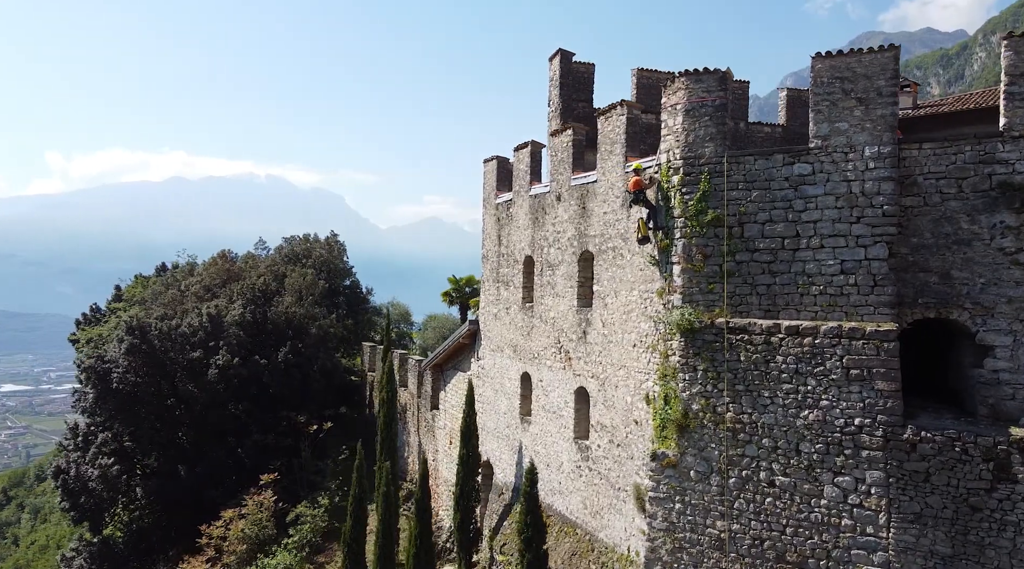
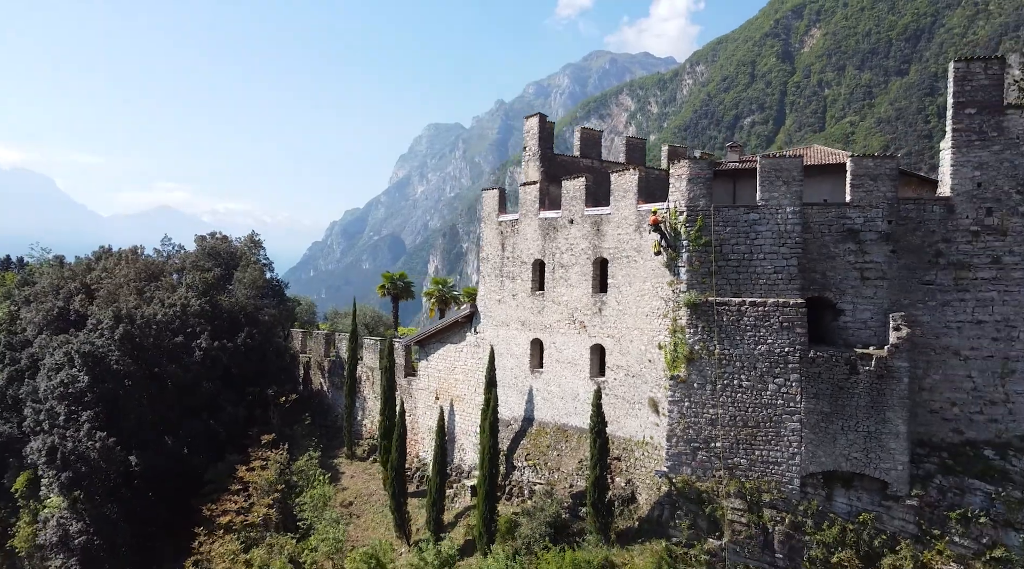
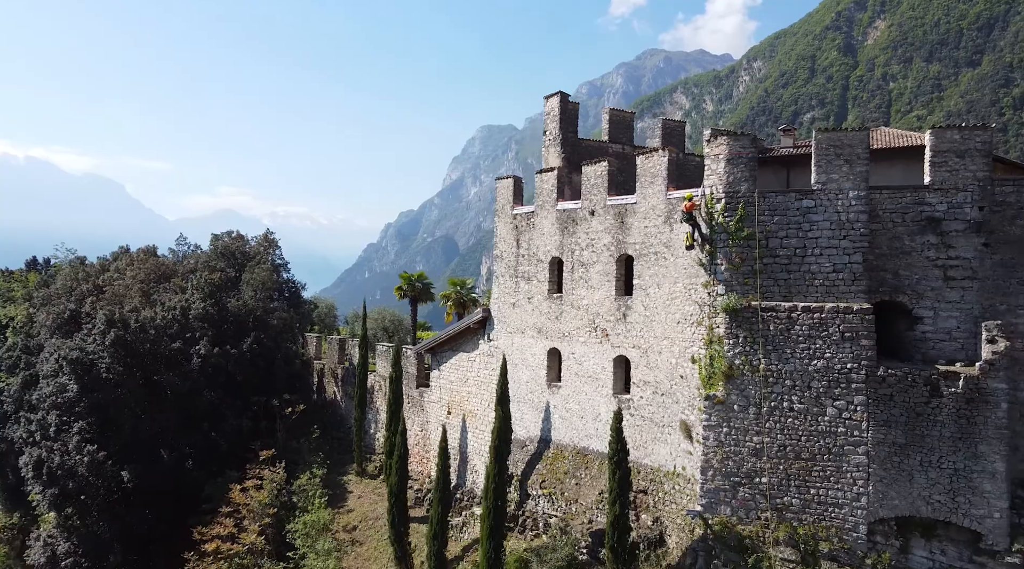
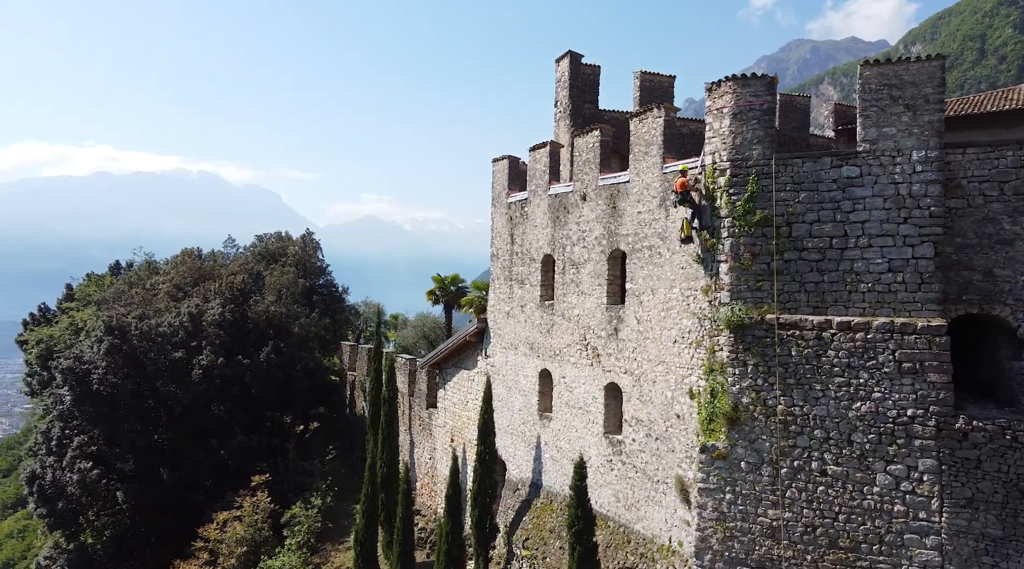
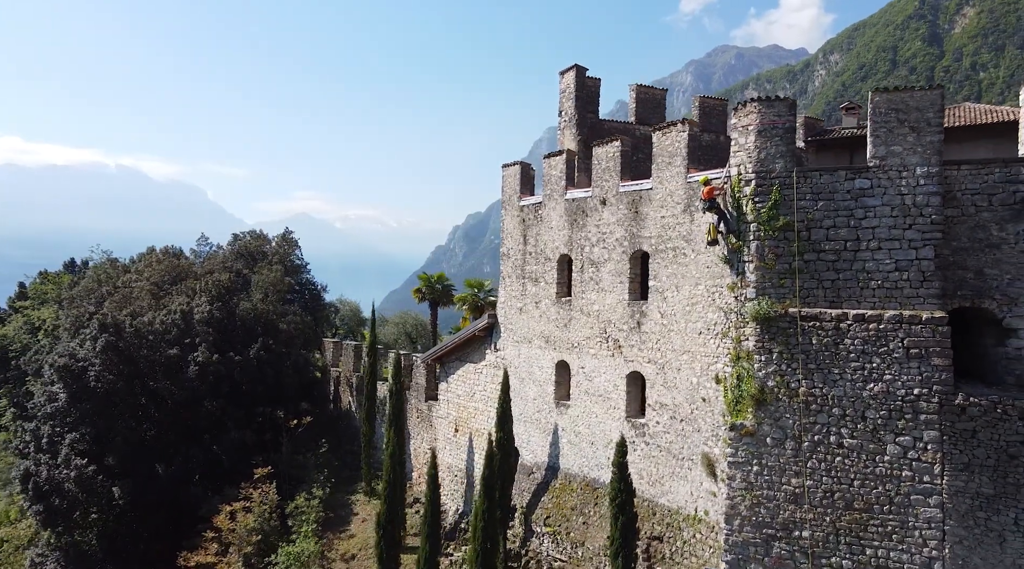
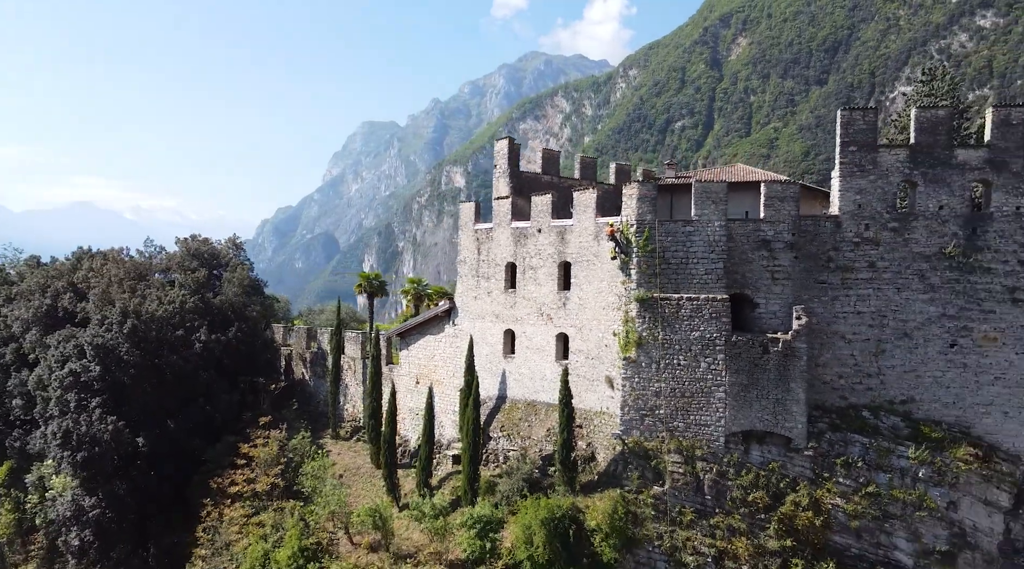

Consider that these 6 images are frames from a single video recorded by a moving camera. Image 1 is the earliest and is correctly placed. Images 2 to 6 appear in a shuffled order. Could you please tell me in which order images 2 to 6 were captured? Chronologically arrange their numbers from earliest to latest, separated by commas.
4, 5, 3, 2, 6
